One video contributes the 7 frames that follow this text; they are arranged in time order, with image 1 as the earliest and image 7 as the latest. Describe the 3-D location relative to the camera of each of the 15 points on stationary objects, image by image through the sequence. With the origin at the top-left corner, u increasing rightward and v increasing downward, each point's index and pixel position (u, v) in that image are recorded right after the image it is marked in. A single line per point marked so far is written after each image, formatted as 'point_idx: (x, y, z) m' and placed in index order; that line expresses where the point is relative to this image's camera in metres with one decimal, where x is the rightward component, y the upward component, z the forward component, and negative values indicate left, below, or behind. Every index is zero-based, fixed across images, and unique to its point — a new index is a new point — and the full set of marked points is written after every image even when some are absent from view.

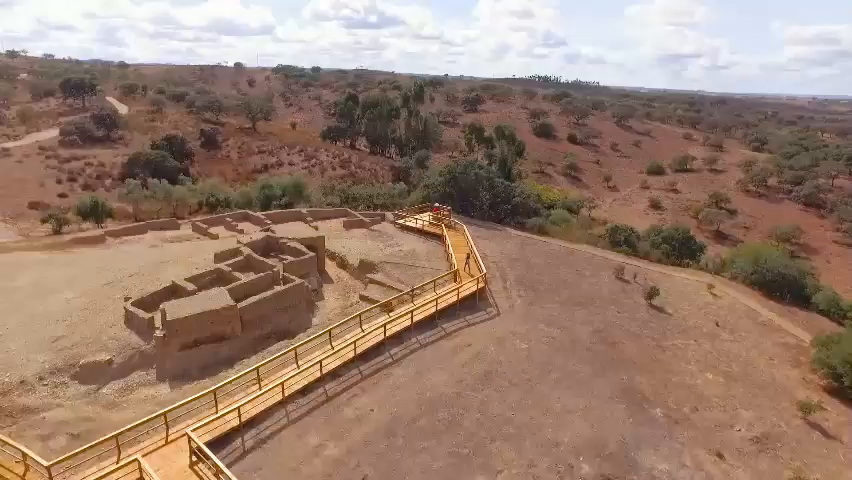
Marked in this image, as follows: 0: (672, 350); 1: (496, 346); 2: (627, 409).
0: (+8.0, -3.6, +17.4) m
1: (+2.0, -3.1, +15.5) m
2: (+5.2, -4.3, +13.7) m
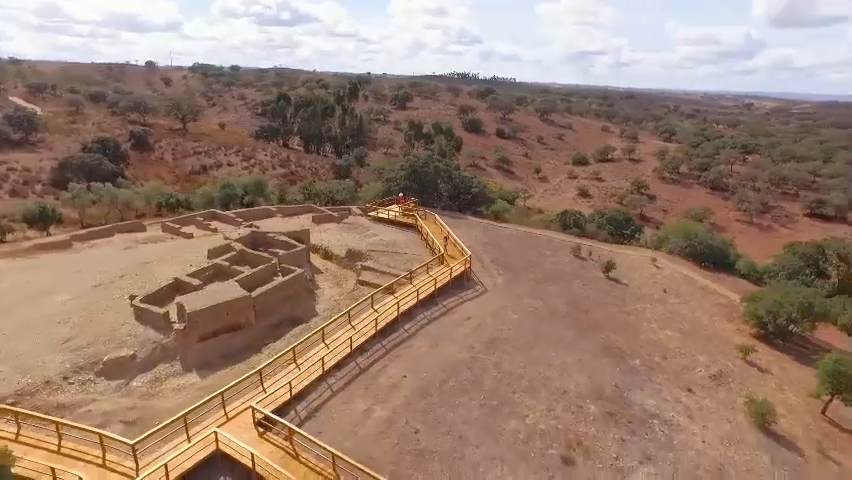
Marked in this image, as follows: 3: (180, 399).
0: (+7.8, -2.7, +20.1) m
1: (+2.2, -2.5, +17.4) m
2: (+5.6, -3.6, +16.1) m
3: (-6.0, -3.9, +13.2) m
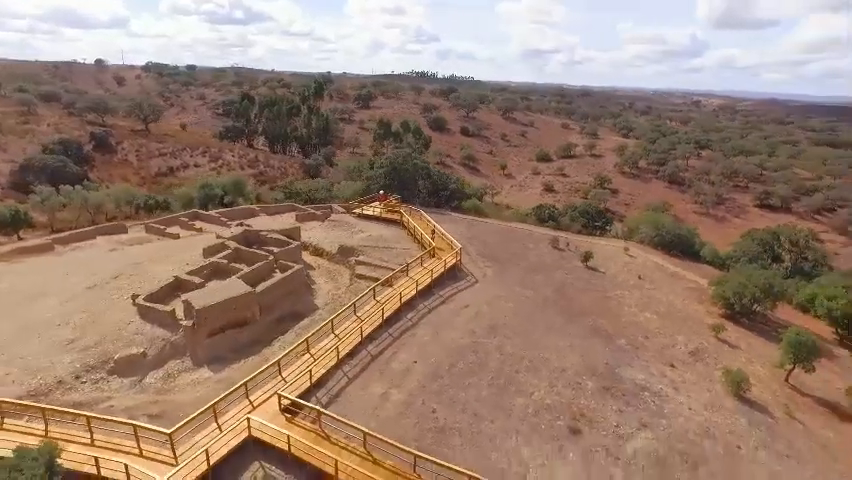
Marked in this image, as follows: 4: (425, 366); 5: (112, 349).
0: (+7.6, -2.3, +21.4) m
1: (+2.1, -2.3, +18.3) m
2: (+5.7, -3.3, +17.3) m
3: (-5.7, -3.8, +13.5) m
4: (0.0, -3.4, +14.3) m
5: (-8.8, -3.1, +15.0) m
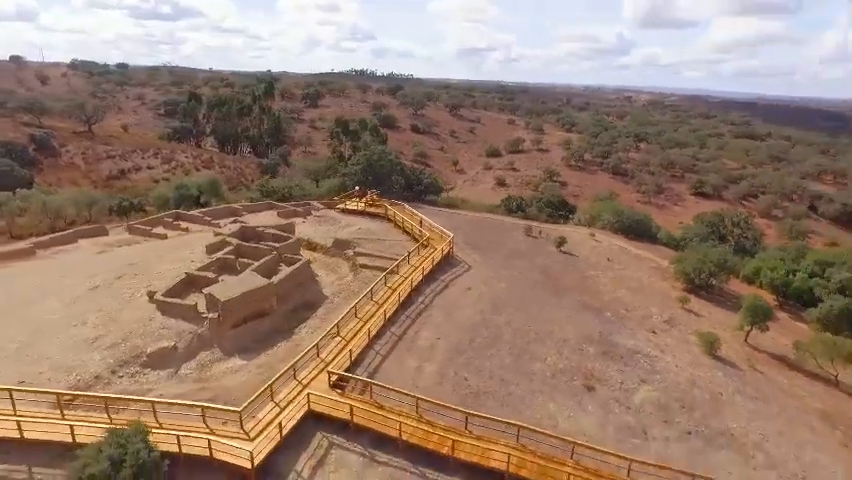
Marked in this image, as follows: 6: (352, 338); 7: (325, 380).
0: (+7.3, -1.7, +23.6) m
1: (+2.2, -1.8, +19.9) m
2: (+5.9, -2.7, +19.2) m
3: (-4.9, -3.7, +14.3) m
4: (+0.6, -3.0, +15.7) m
5: (-8.2, -3.0, +15.4) m
6: (-2.1, -2.8, +15.2) m
7: (-2.5, -3.5, +13.2) m
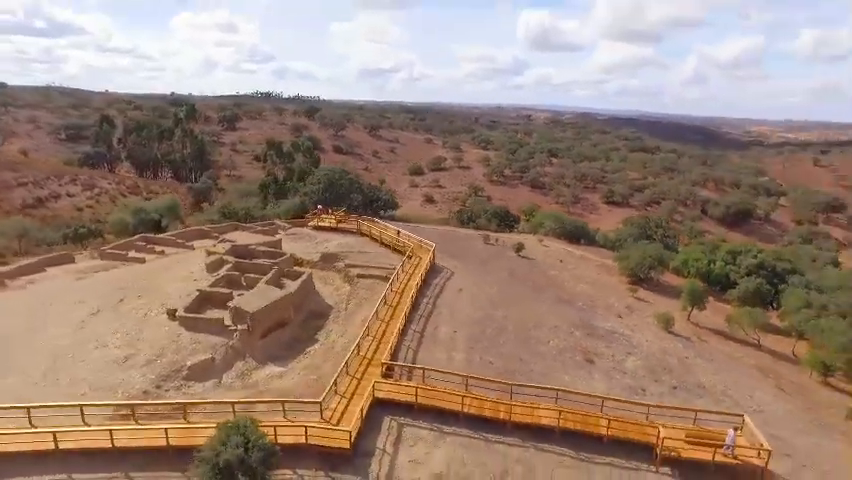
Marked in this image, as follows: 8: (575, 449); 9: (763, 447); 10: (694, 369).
0: (+6.4, -1.8, +26.7) m
1: (+2.0, -2.0, +22.2) m
2: (+5.8, -2.7, +22.2) m
3: (-3.9, -4.0, +15.3) m
4: (+1.2, -3.1, +17.7) m
5: (-7.4, -3.5, +15.9) m
6: (-1.4, -3.0, +16.7) m
7: (-1.4, -3.6, +14.7) m
8: (+3.6, -5.0, +12.8) m
9: (+7.8, -4.7, +12.3) m
10: (+8.9, -4.3, +17.9) m
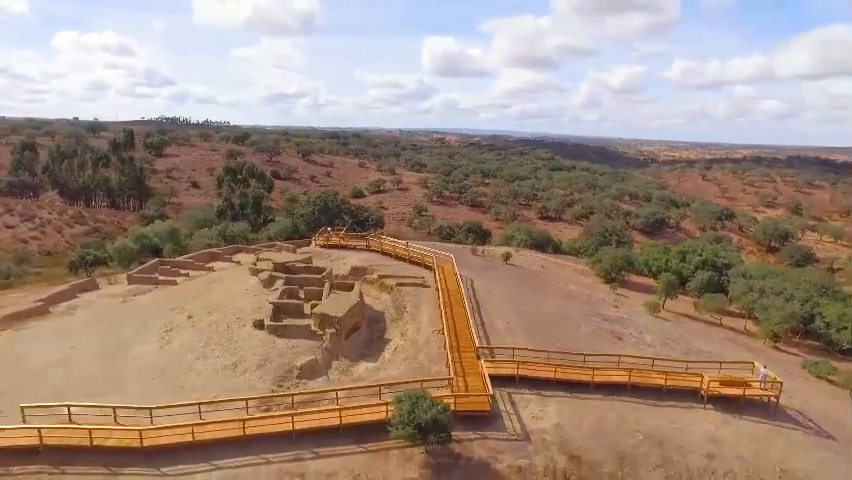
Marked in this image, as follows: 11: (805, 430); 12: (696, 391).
0: (+6.9, -2.3, +30.8) m
1: (+3.4, -2.4, +25.6) m
2: (+7.2, -3.0, +26.2) m
3: (-1.2, -4.3, +17.7) m
4: (+3.5, -3.4, +21.0) m
5: (-4.7, -4.0, +17.7) m
6: (+1.1, -3.3, +19.6) m
7: (+1.4, -3.8, +17.6) m
8: (+6.7, -4.9, +16.5) m
9: (+10.9, -4.4, +16.7) m
10: (+11.1, -4.2, +22.4) m
11: (+11.3, -5.7, +16.0) m
12: (+8.5, -4.8, +16.9) m
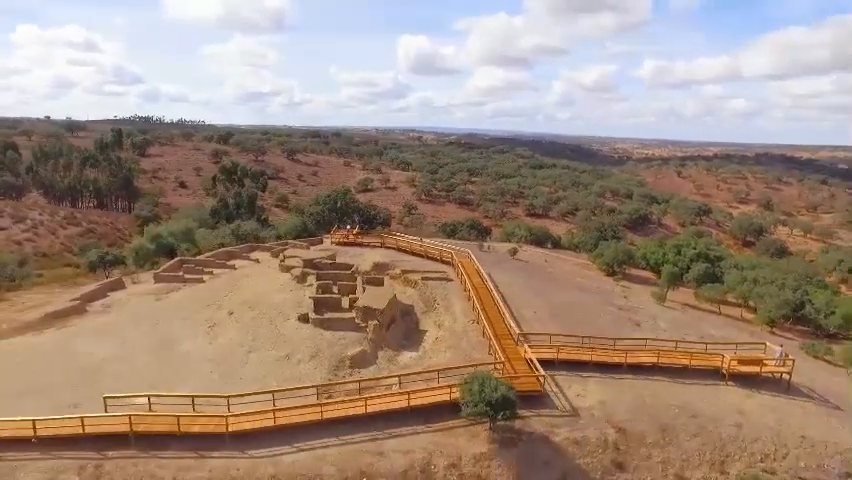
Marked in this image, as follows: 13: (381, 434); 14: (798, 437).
0: (+7.7, -2.0, +32.3) m
1: (+4.5, -2.2, +26.9) m
2: (+8.3, -2.7, +27.7) m
3: (+0.3, -4.1, +18.8) m
4: (+4.8, -3.1, +22.3) m
5: (-3.2, -3.9, +18.6) m
6: (+2.5, -3.1, +20.8) m
7: (+2.9, -3.6, +18.8) m
8: (+8.3, -4.6, +18.0) m
9: (+12.5, -4.1, +18.4) m
10: (+12.3, -3.9, +24.1) m
11: (+12.9, -5.4, +17.7) m
12: (+10.1, -4.5, +18.5) m
13: (-1.2, -5.1, +14.2) m
14: (+11.0, -5.8, +15.7) m
